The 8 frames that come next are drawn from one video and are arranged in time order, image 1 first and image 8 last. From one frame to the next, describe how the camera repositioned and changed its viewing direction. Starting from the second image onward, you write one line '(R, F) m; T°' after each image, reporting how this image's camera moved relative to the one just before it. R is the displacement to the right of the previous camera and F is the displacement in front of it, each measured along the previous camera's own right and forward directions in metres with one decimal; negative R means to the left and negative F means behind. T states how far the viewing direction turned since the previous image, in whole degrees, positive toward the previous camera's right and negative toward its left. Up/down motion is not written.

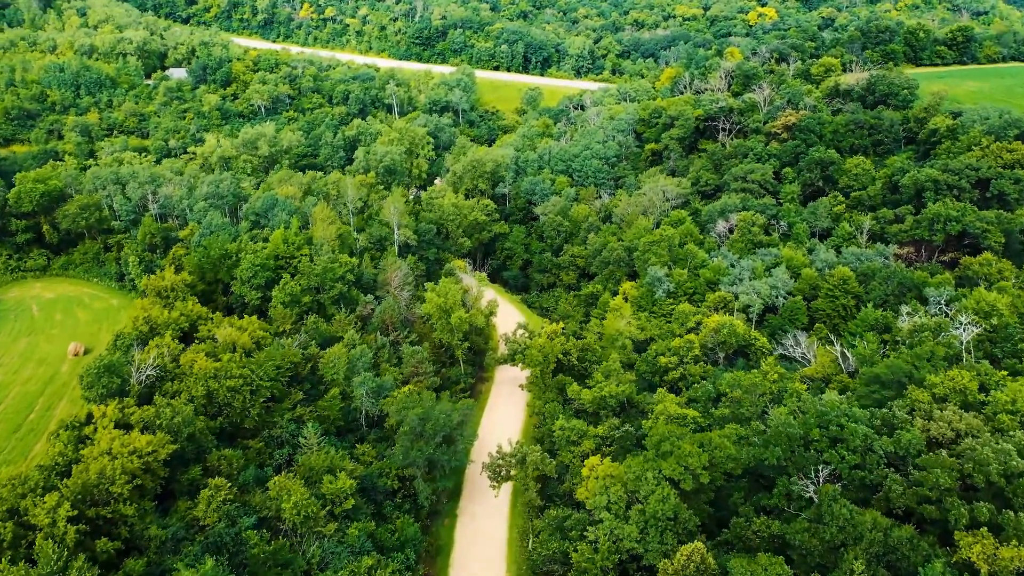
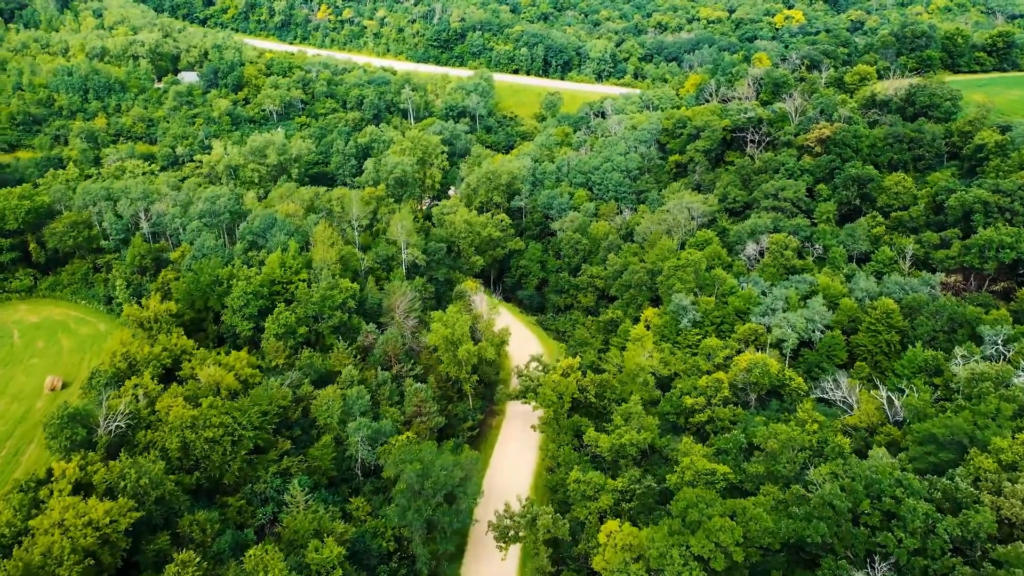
(+0.4, +4.9) m; -1°
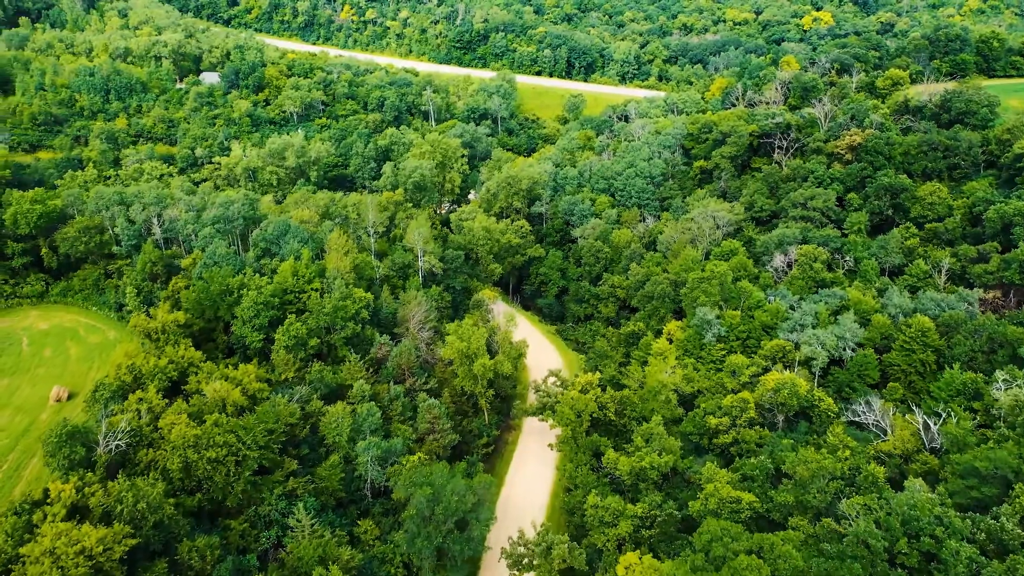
(+0.1, +2.0) m; -2°
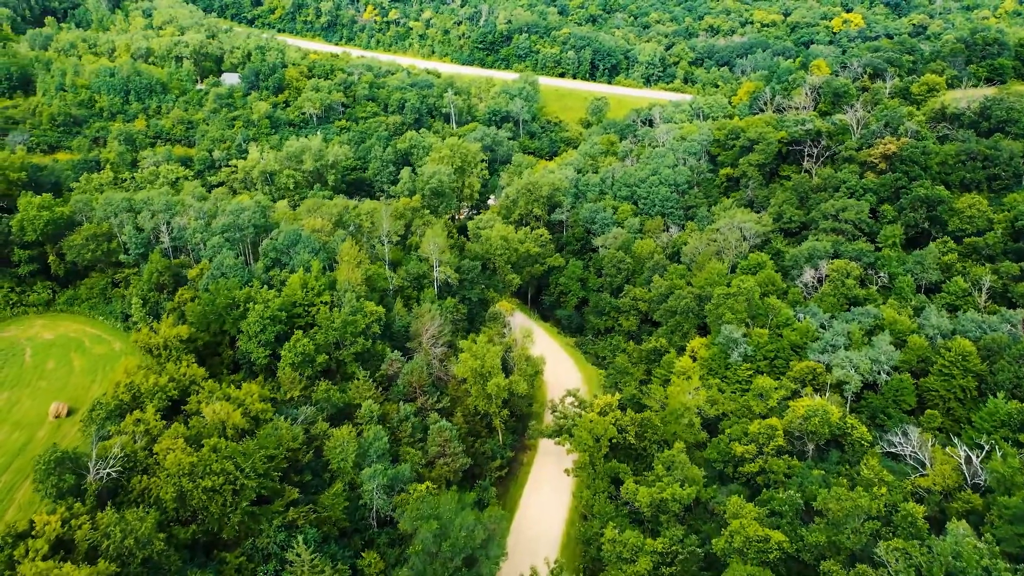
(+0.3, +2.5) m; -2°
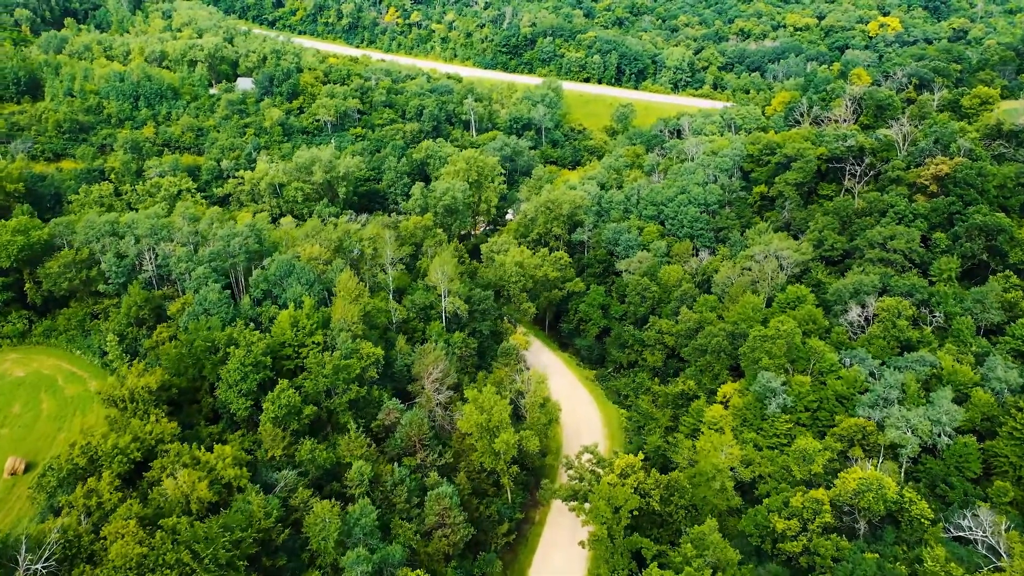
(+0.6, +5.9) m; -2°
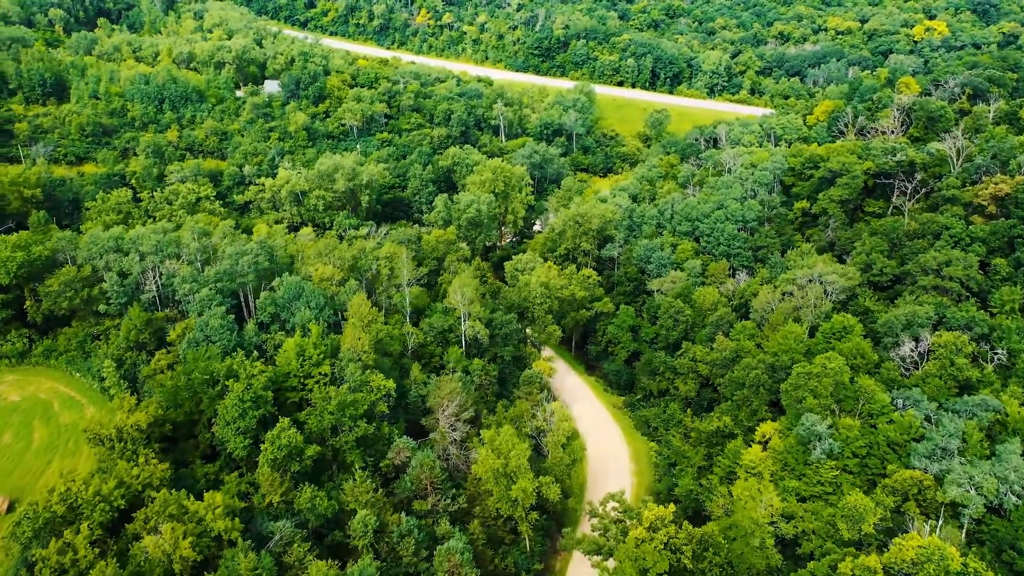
(+0.3, +4.0) m; -2°
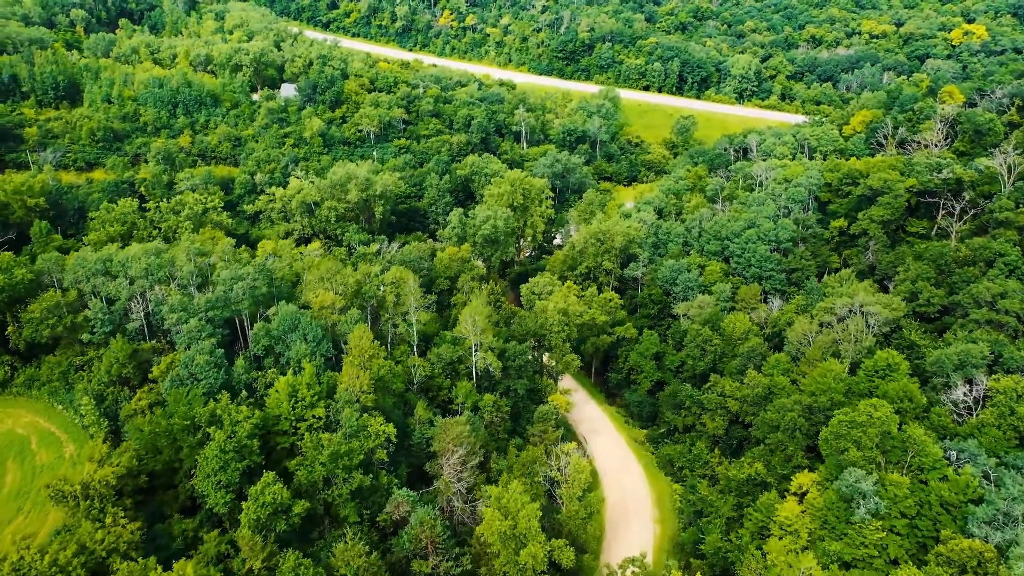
(+0.5, +4.4) m; -2°
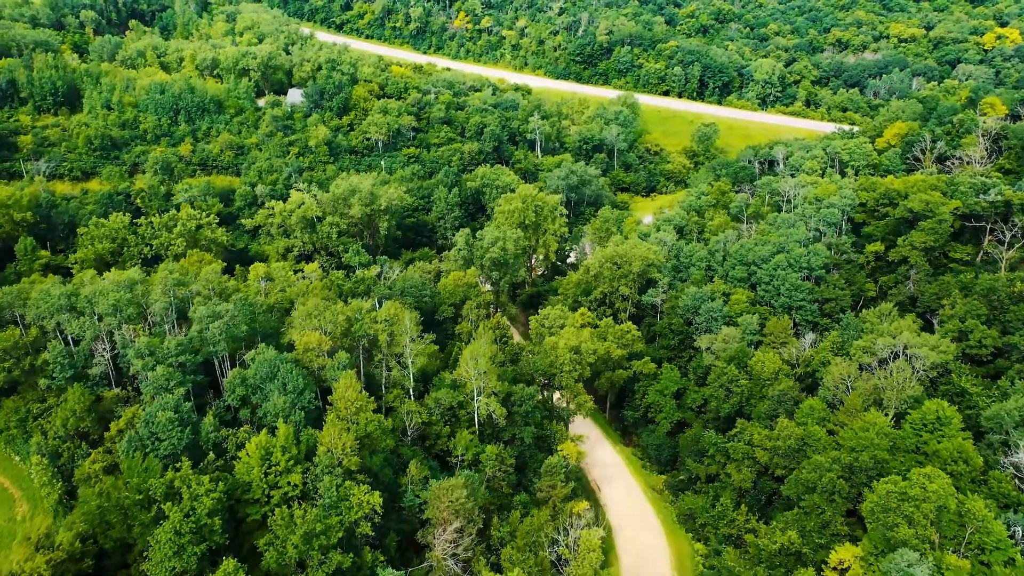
(+0.6, +5.5) m; -1°
